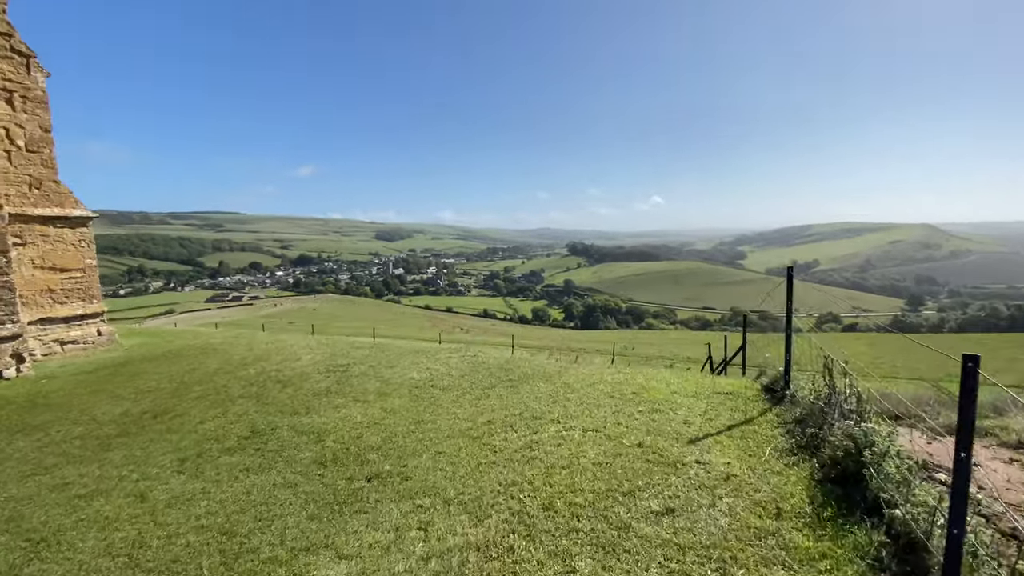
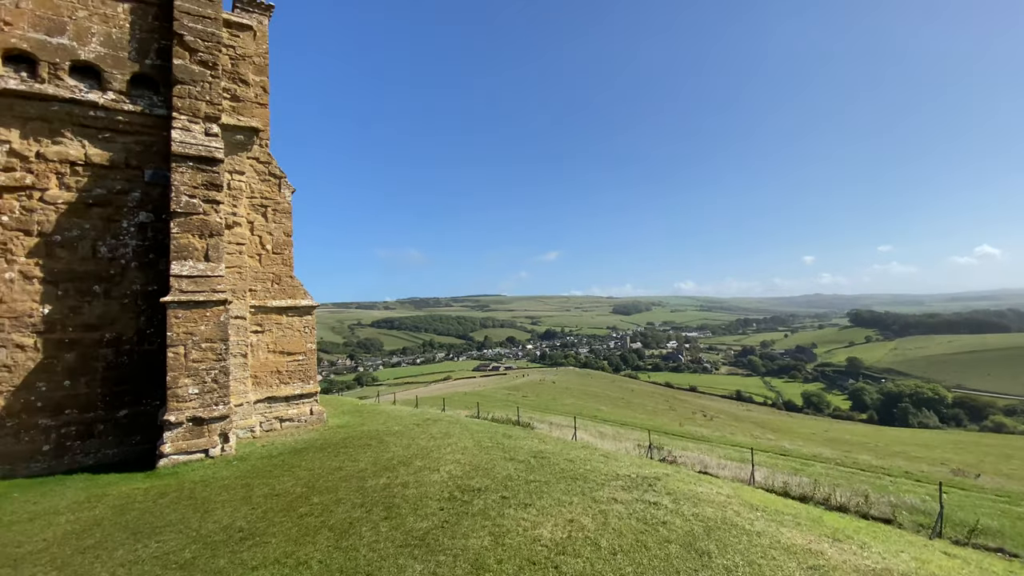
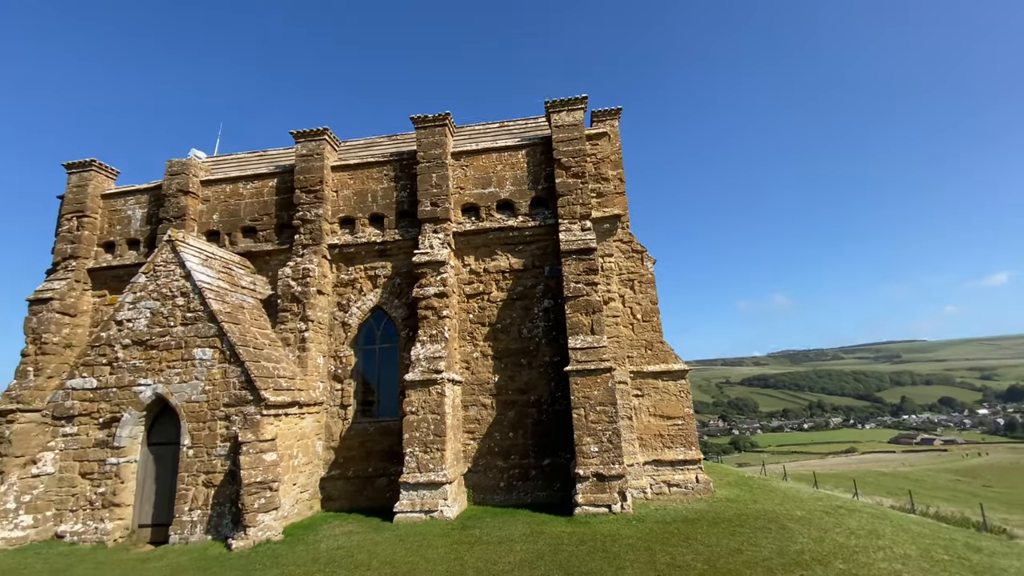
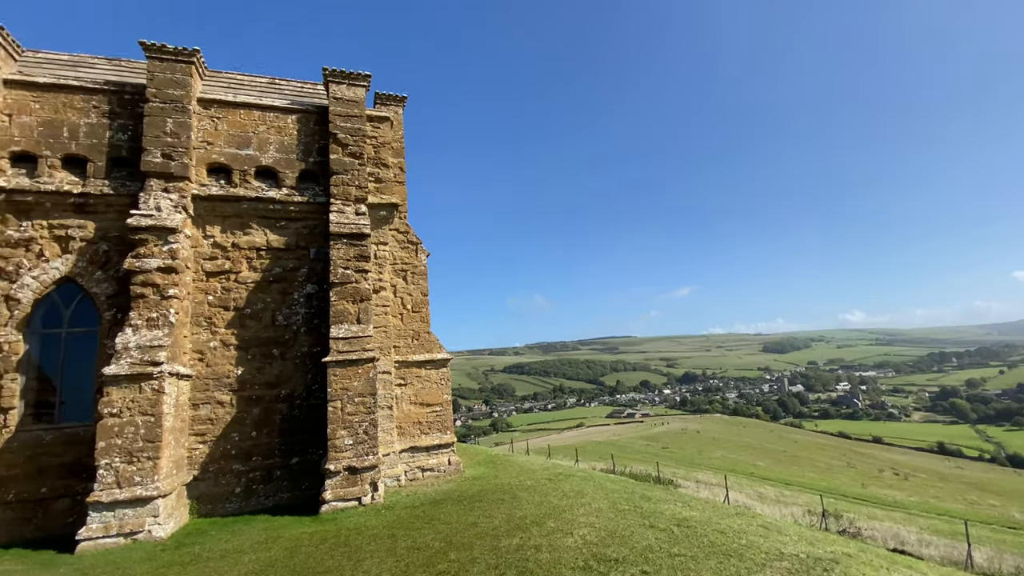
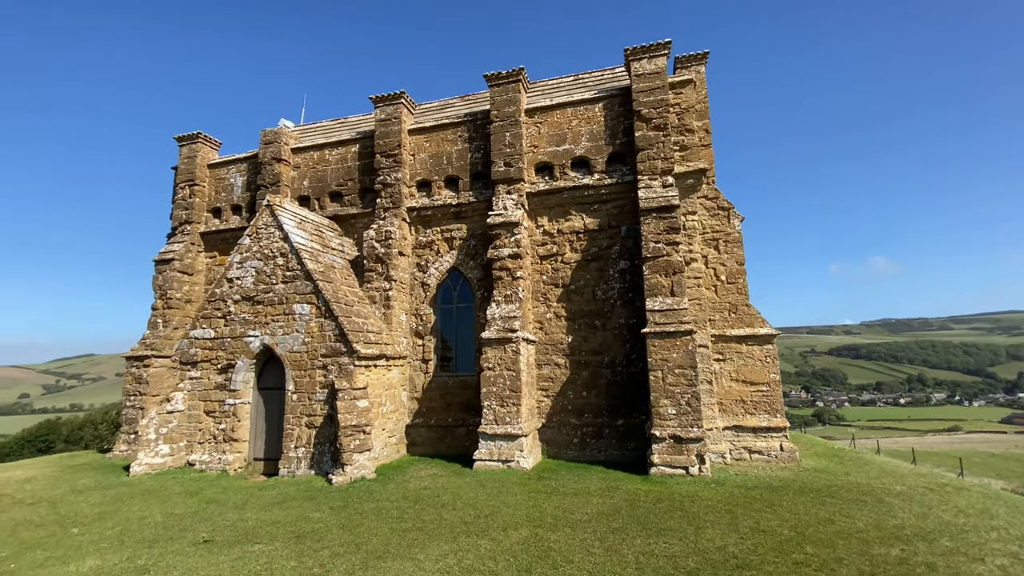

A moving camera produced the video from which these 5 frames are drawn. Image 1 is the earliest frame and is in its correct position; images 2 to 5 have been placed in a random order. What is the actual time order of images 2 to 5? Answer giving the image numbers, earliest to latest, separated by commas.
2, 4, 3, 5
